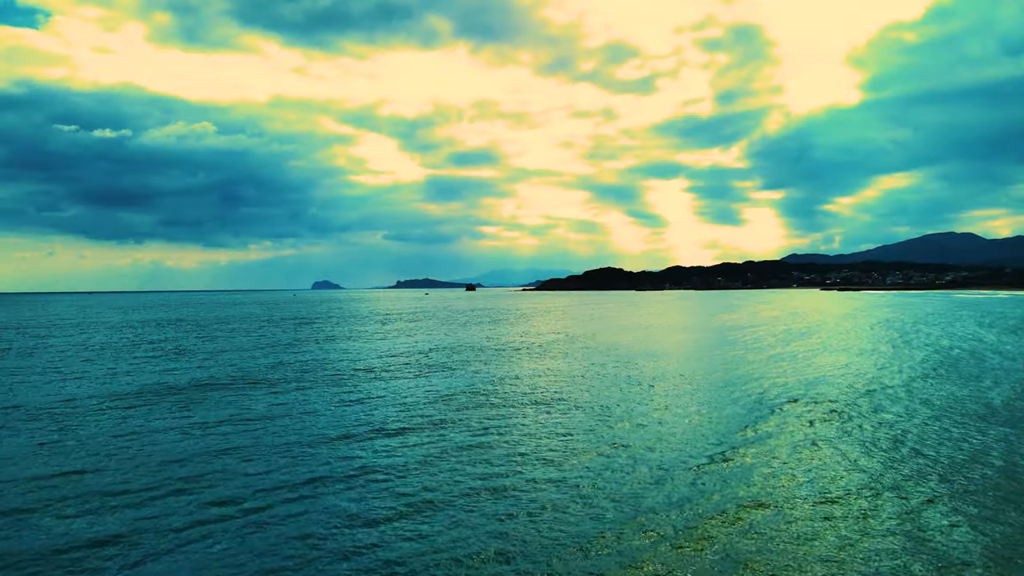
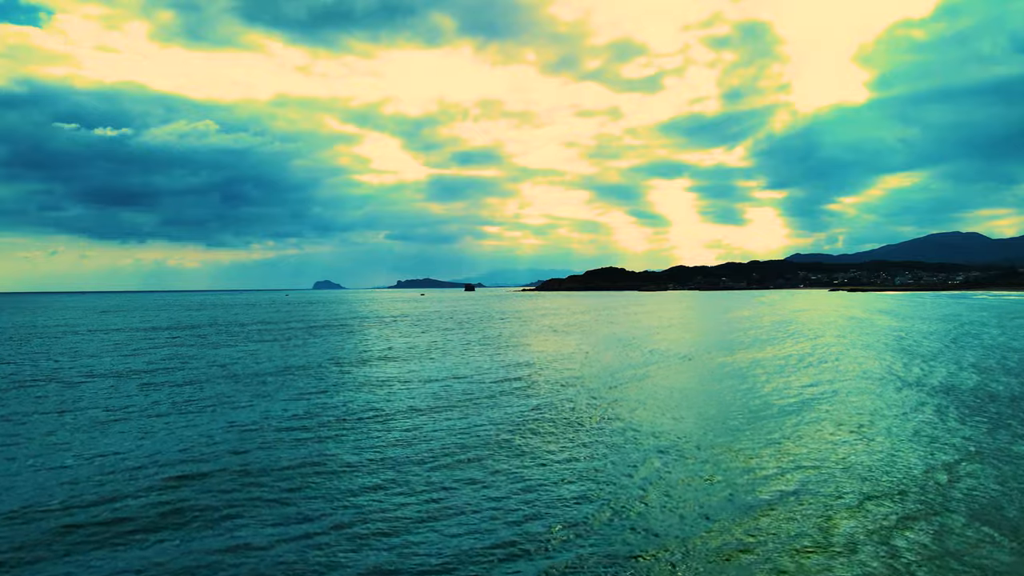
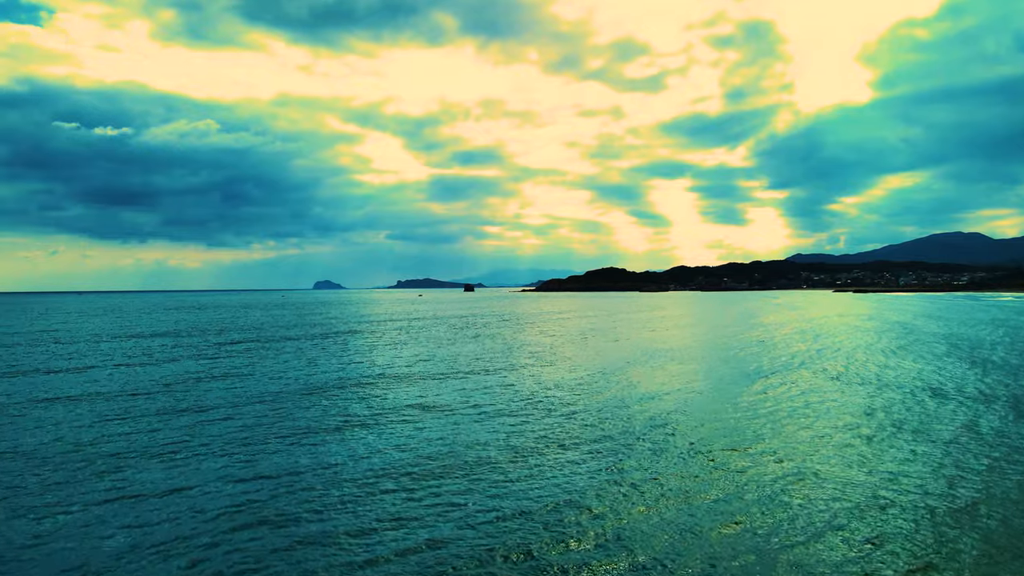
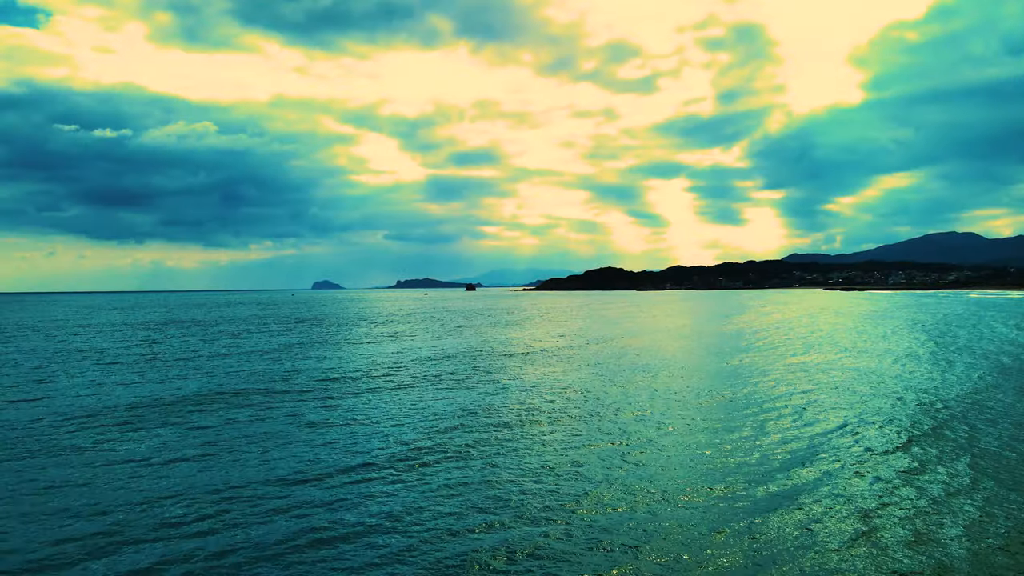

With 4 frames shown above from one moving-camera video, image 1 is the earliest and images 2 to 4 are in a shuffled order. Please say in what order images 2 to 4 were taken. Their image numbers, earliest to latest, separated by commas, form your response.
4, 2, 3
